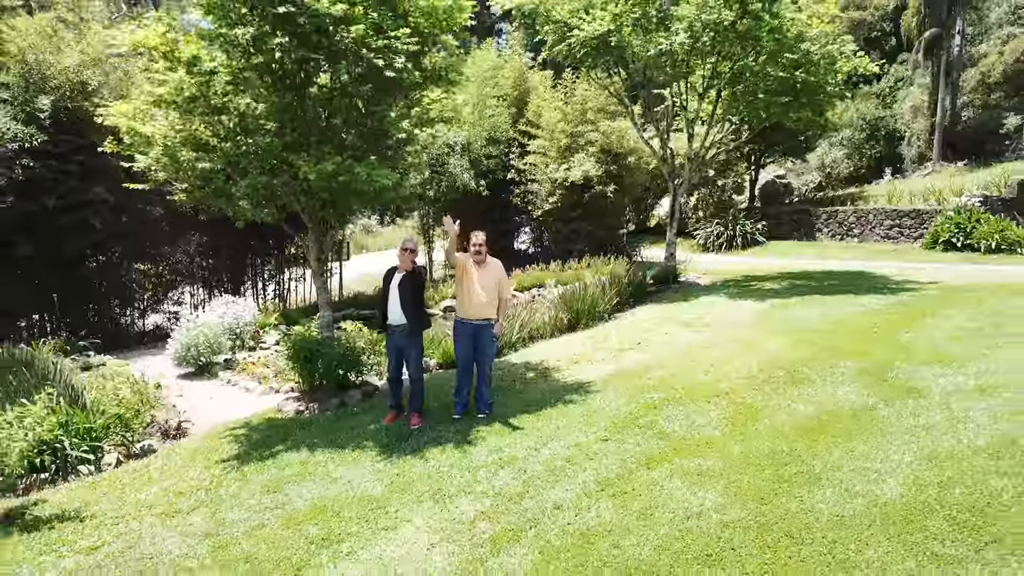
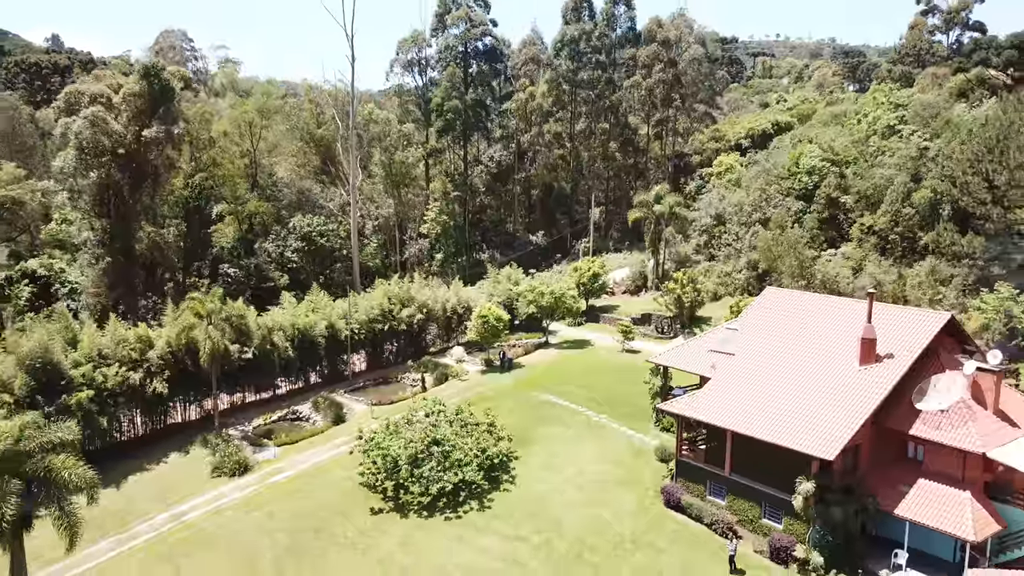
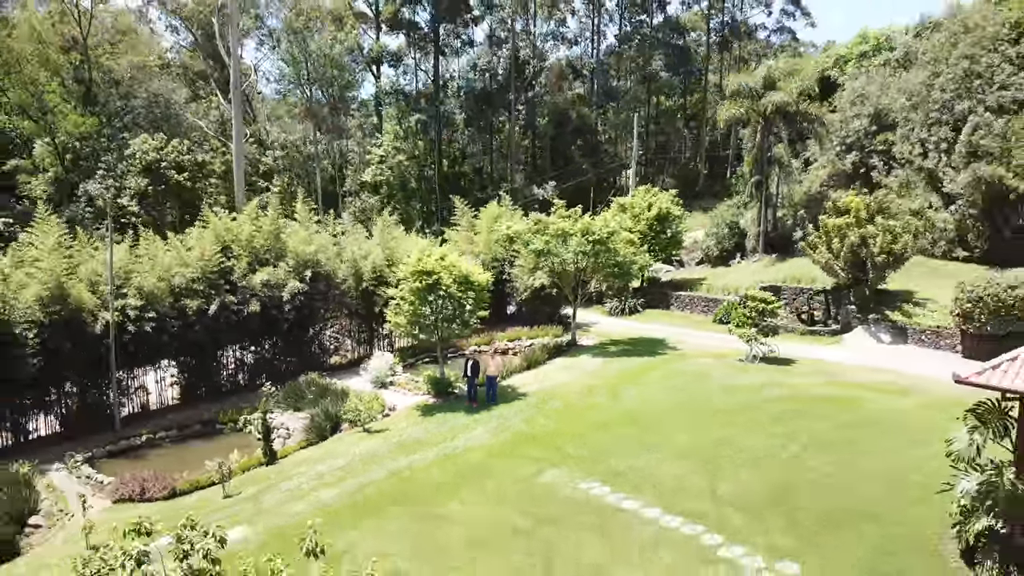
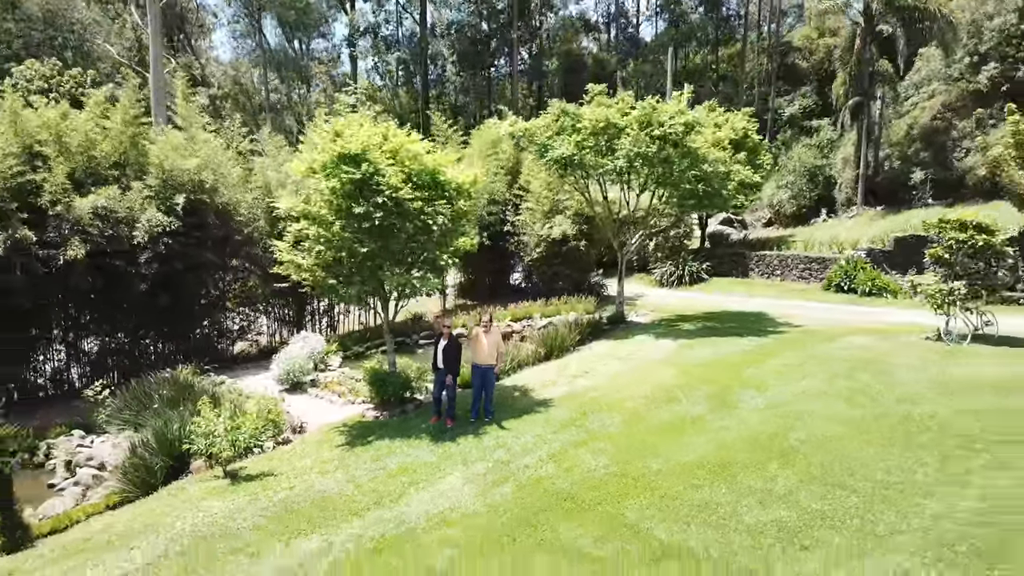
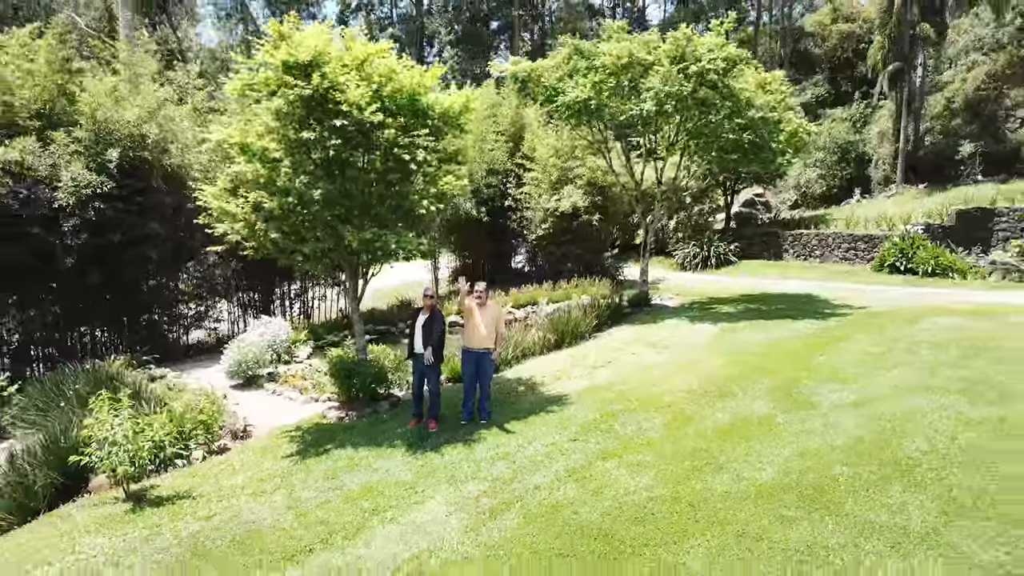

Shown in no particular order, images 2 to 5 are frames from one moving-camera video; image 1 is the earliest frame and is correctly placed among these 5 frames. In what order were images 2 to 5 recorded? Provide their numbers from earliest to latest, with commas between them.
5, 4, 3, 2
